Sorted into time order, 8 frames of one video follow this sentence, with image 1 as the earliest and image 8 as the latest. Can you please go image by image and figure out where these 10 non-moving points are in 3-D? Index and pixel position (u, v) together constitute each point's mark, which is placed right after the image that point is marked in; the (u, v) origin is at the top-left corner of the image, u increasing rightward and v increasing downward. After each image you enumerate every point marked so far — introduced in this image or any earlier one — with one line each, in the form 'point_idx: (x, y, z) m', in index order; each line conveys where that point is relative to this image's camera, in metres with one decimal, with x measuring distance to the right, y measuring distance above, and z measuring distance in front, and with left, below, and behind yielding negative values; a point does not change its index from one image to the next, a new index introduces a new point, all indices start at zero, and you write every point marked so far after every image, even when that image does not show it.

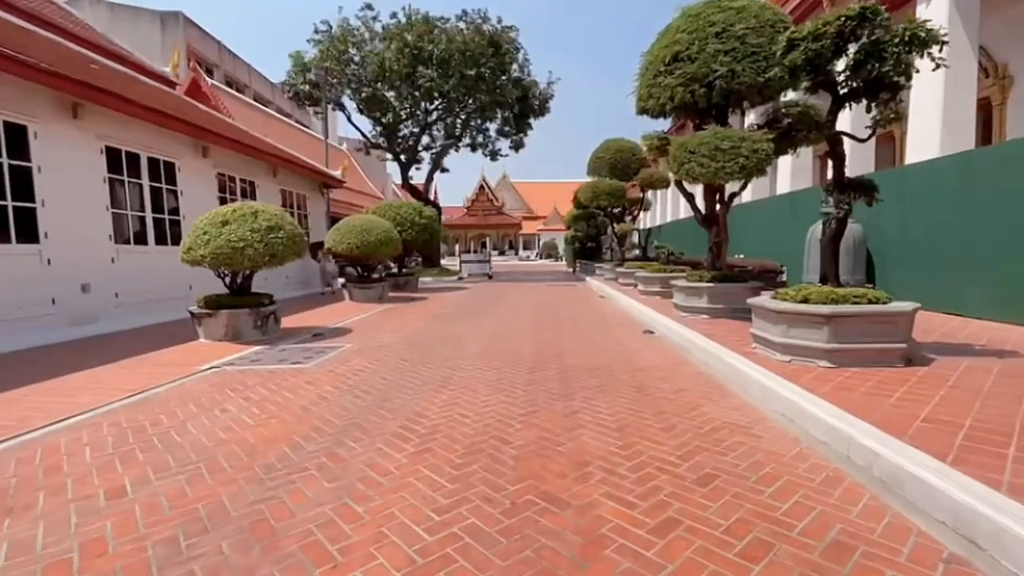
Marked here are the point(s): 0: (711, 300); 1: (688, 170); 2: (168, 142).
0: (+3.4, -0.2, +8.4) m
1: (+2.7, +1.9, +7.5) m
2: (-7.9, +3.4, +11.1) m
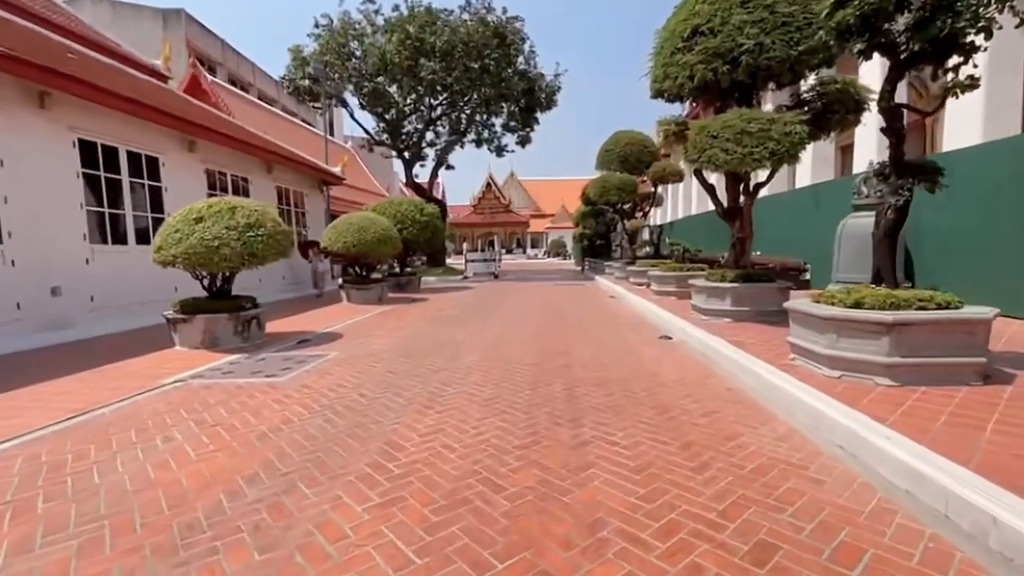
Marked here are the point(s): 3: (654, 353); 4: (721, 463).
0: (+3.5, -0.2, +7.6) m
1: (+2.7, +1.8, +6.7) m
2: (-7.8, +3.3, +10.5) m
3: (+1.9, -0.9, +6.6) m
4: (+1.4, -1.1, +3.2) m
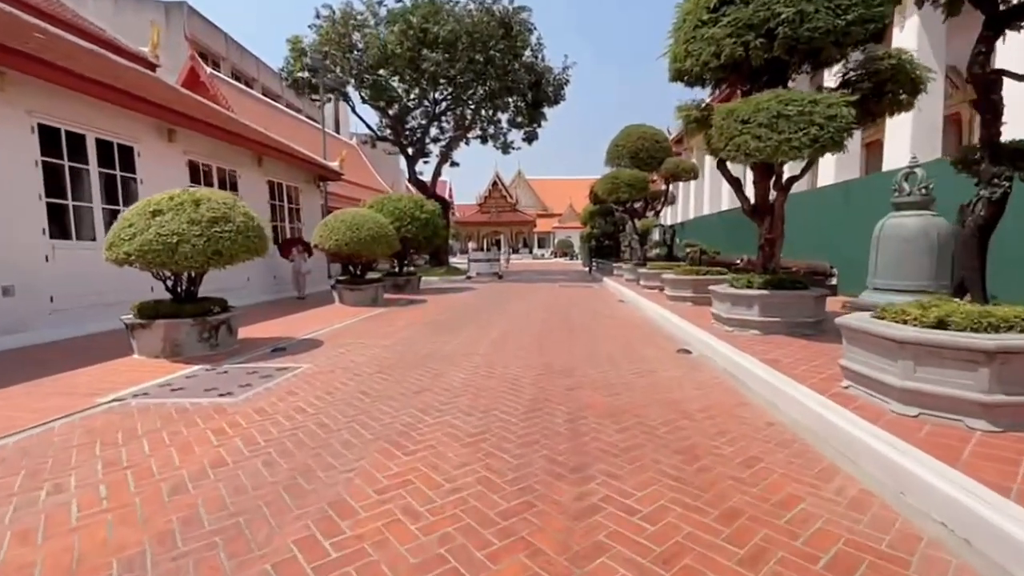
0: (+3.5, -0.3, +6.7) m
1: (+2.7, +1.7, +5.8) m
2: (-7.7, +3.4, +9.7) m
3: (+1.9, -1.0, +5.7) m
4: (+1.3, -1.2, +2.3) m
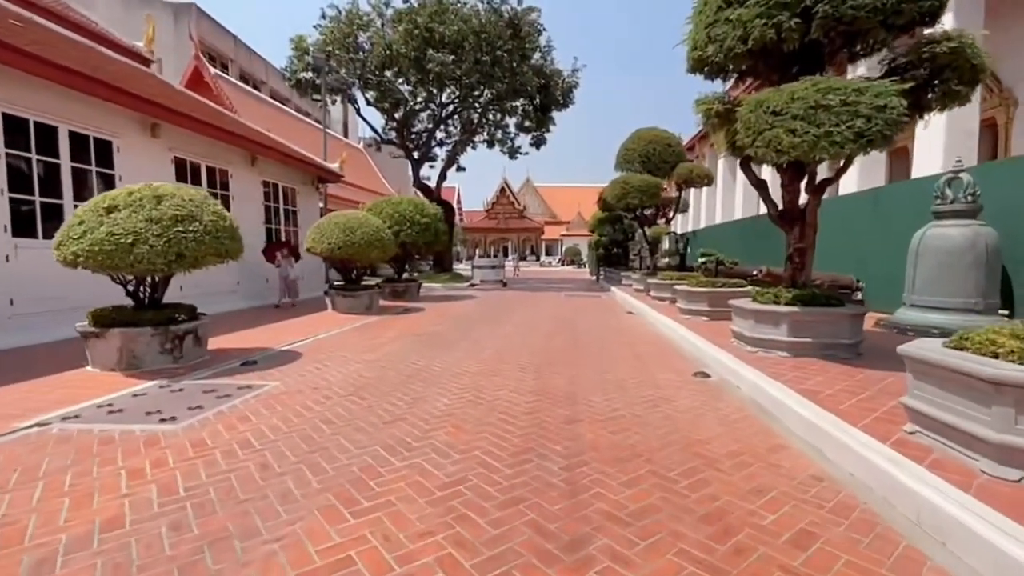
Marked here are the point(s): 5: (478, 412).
0: (+3.4, -0.5, +5.9) m
1: (+2.7, +1.6, +5.1) m
2: (-7.7, +3.3, +9.2) m
3: (+1.8, -1.1, +4.9) m
4: (+1.1, -1.3, +1.5) m
5: (-0.3, -1.1, +4.4) m
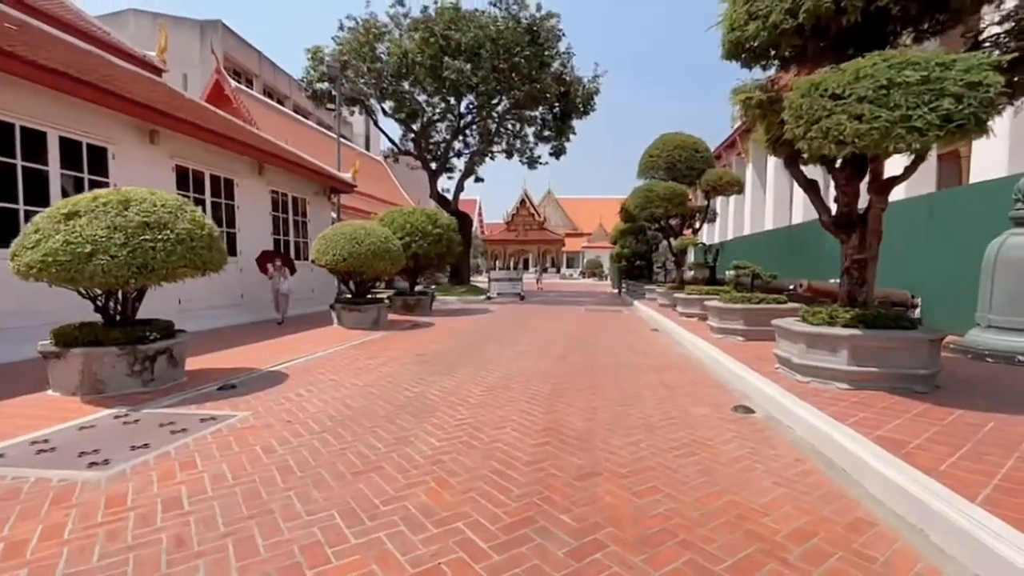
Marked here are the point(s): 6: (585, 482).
0: (+3.5, -0.7, +4.9) m
1: (+2.7, +1.4, +4.2) m
2: (-7.5, +3.1, +8.8) m
3: (+1.8, -1.3, +4.0) m
4: (+1.0, -1.4, +0.6) m
5: (-0.3, -1.3, +3.6) m
6: (+0.5, -1.3, +3.2) m
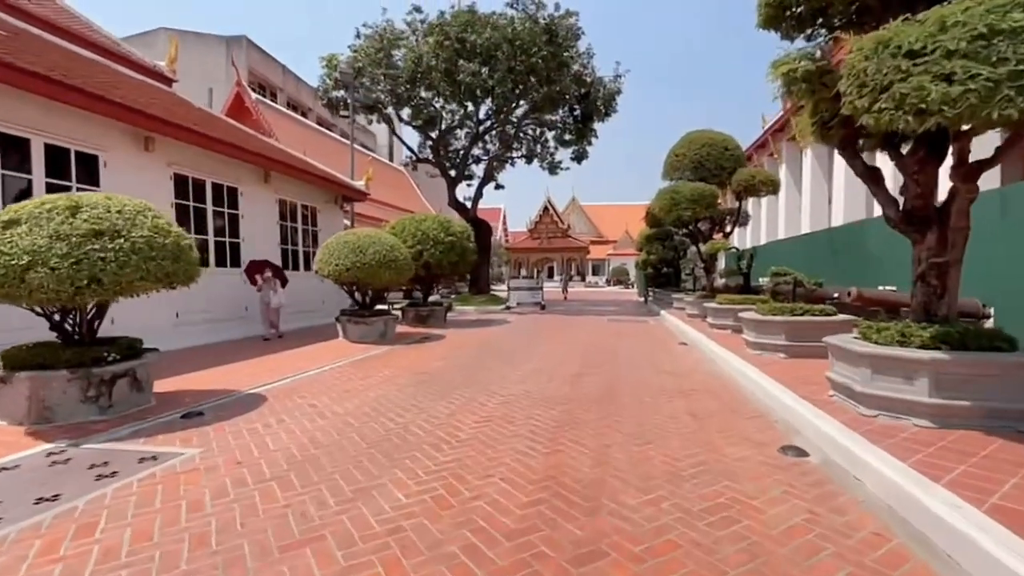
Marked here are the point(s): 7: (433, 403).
0: (+3.4, -0.8, +3.9) m
1: (+2.6, +1.3, +3.2) m
2: (-7.3, +2.8, +8.4) m
3: (+1.7, -1.4, +3.1) m
4: (+0.7, -1.4, -0.3) m
5: (-0.4, -1.4, +2.8) m
6: (+0.4, -1.4, +2.4) m
7: (-0.9, -1.3, +5.6) m
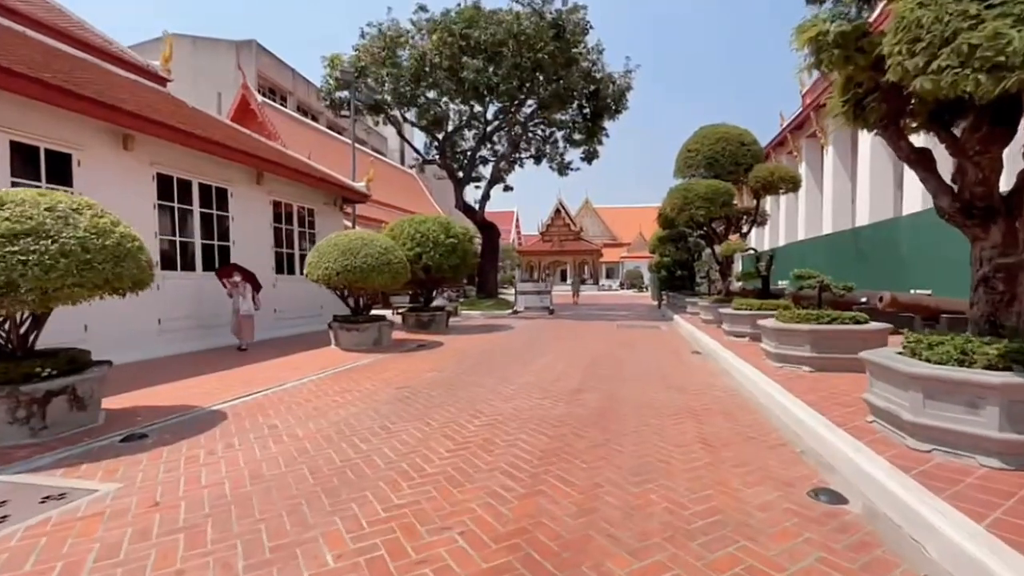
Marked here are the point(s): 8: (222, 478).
0: (+3.2, -0.8, +3.1) m
1: (+2.4, +1.3, +2.5) m
2: (-7.4, +2.7, +8.0) m
3: (+1.5, -1.4, +2.3) m
4: (+0.4, -1.5, -0.9) m
5: (-0.7, -1.4, +2.2) m
6: (+0.1, -1.4, +1.7) m
7: (-1.1, -1.4, +4.9) m
8: (-2.2, -1.4, +3.6) m
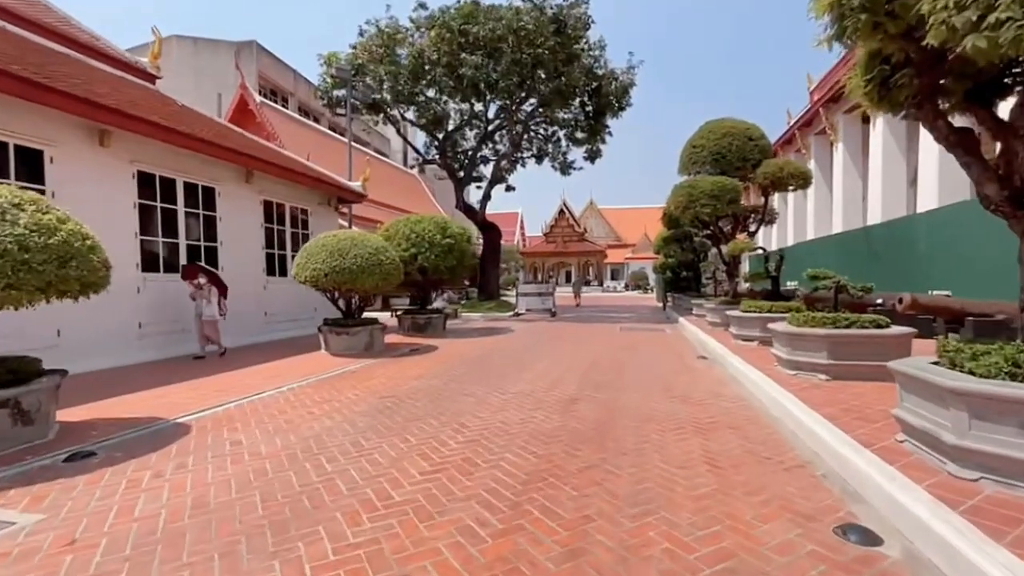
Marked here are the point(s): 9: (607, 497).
0: (+3.1, -0.8, +2.6) m
1: (+2.2, +1.3, +2.0) m
2: (-7.5, +2.7, +7.6) m
3: (+1.3, -1.4, +1.9) m
4: (+0.2, -1.5, -1.4) m
5: (-0.8, -1.4, +1.7) m
6: (0.0, -1.5, +1.2) m
7: (-1.2, -1.4, +4.5) m
8: (-2.3, -1.4, +3.2) m
9: (+0.6, -1.4, +3.2) m
